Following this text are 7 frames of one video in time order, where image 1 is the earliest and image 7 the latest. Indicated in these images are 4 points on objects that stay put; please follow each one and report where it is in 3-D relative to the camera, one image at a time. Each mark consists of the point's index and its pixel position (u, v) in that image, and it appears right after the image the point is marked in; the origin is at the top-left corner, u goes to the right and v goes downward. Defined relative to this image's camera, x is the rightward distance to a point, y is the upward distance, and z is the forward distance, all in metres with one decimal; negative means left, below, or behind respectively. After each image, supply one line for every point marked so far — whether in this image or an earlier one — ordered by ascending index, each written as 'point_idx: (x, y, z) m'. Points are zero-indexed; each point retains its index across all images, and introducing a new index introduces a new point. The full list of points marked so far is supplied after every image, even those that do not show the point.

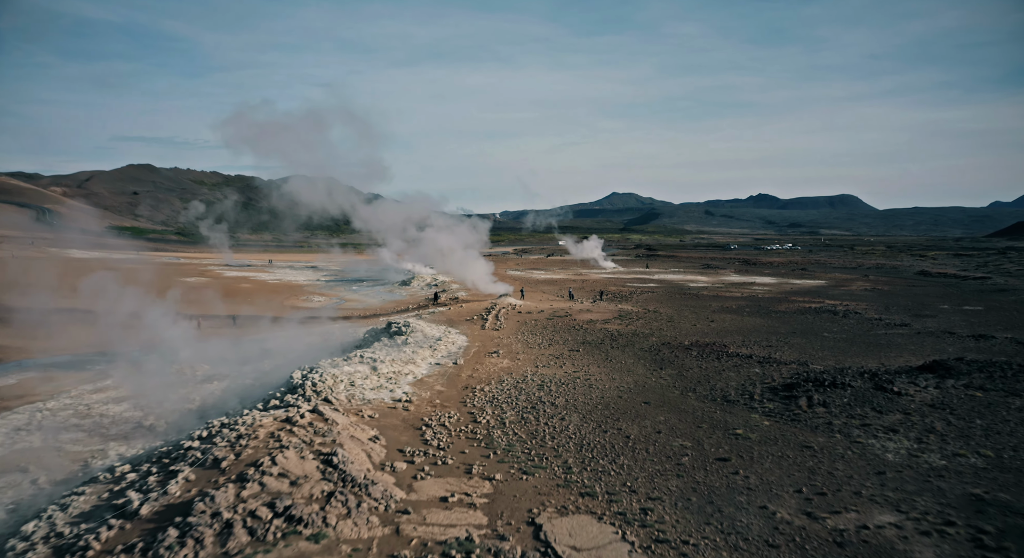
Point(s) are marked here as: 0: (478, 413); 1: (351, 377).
0: (-1.1, -4.5, +17.9) m
1: (-6.0, -3.7, +19.8) m
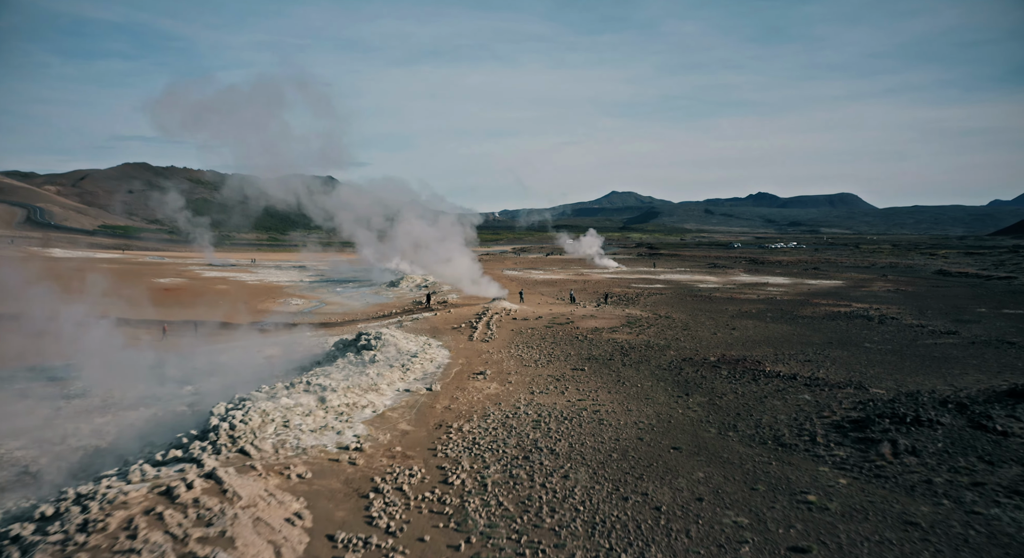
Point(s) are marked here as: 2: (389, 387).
0: (-1.5, -4.7, +13.2) m
1: (-6.4, -3.9, +15.1) m
2: (-4.3, -3.7, +18.3) m
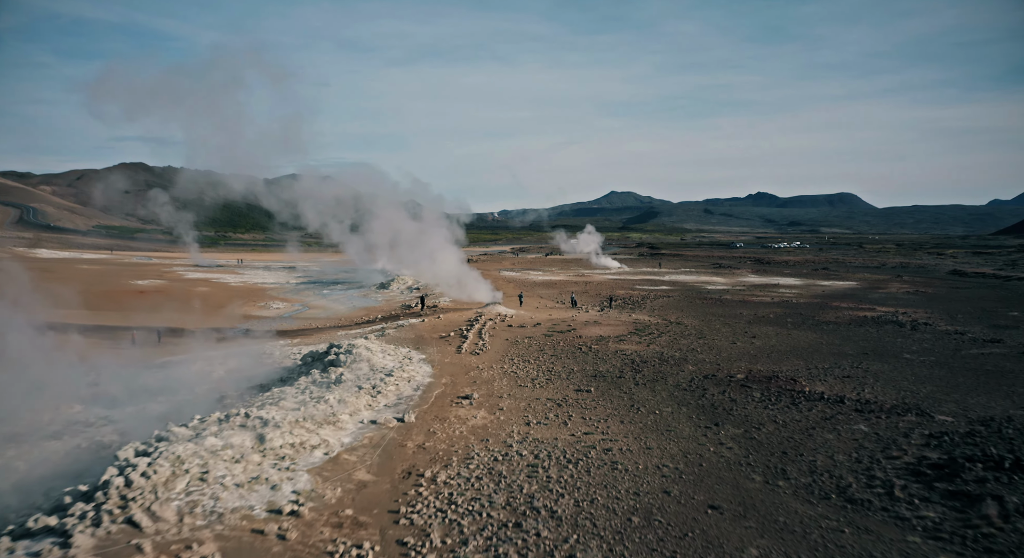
0: (-1.8, -4.8, +9.7) m
1: (-6.7, -4.0, +11.6) m
2: (-4.5, -3.9, +14.9) m
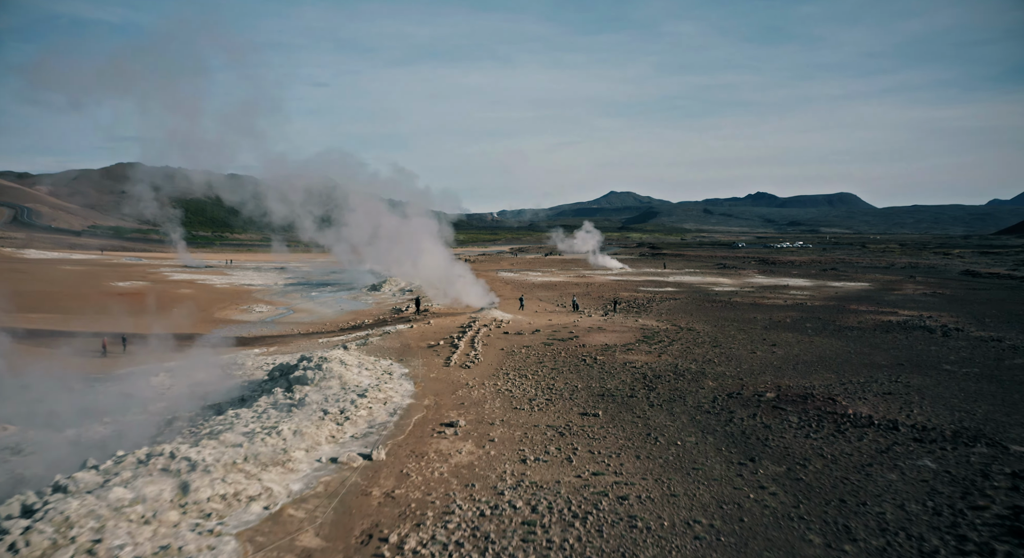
0: (-1.9, -5.0, +7.0) m
1: (-6.8, -4.2, +8.9) m
2: (-4.7, -4.0, +12.2) m
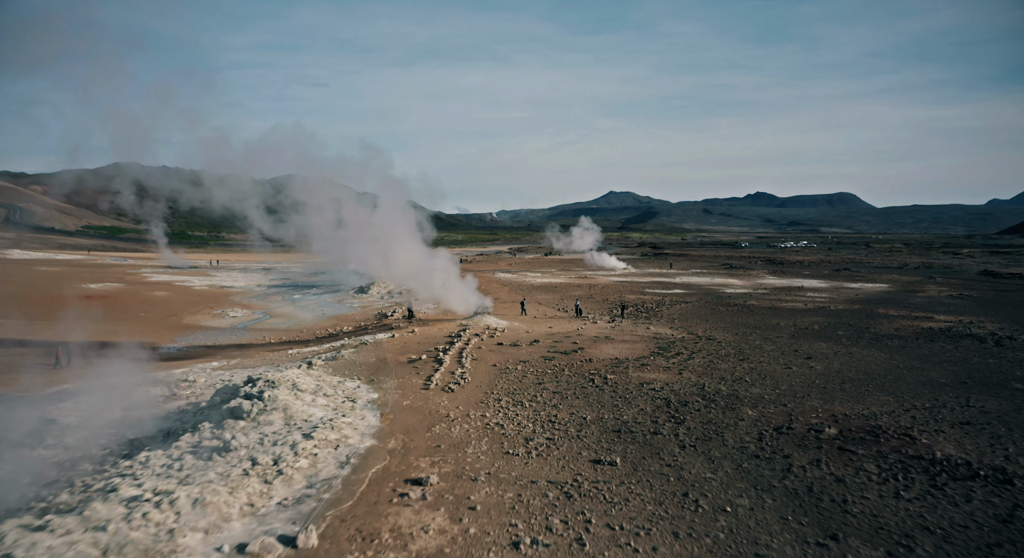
0: (-2.1, -5.1, +3.4) m
1: (-7.0, -4.3, +5.3) m
2: (-4.9, -4.1, +8.5) m
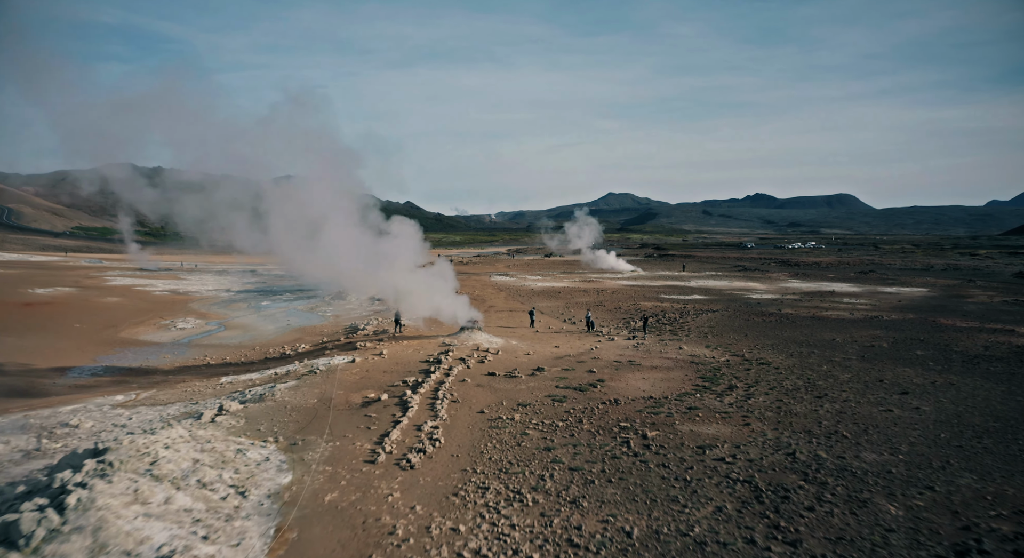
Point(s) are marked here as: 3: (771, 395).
0: (-2.2, -5.3, -2.6) m
1: (-7.1, -4.5, -0.7) m
2: (-5.0, -4.4, +2.5) m
3: (+8.3, -3.6, +17.1) m
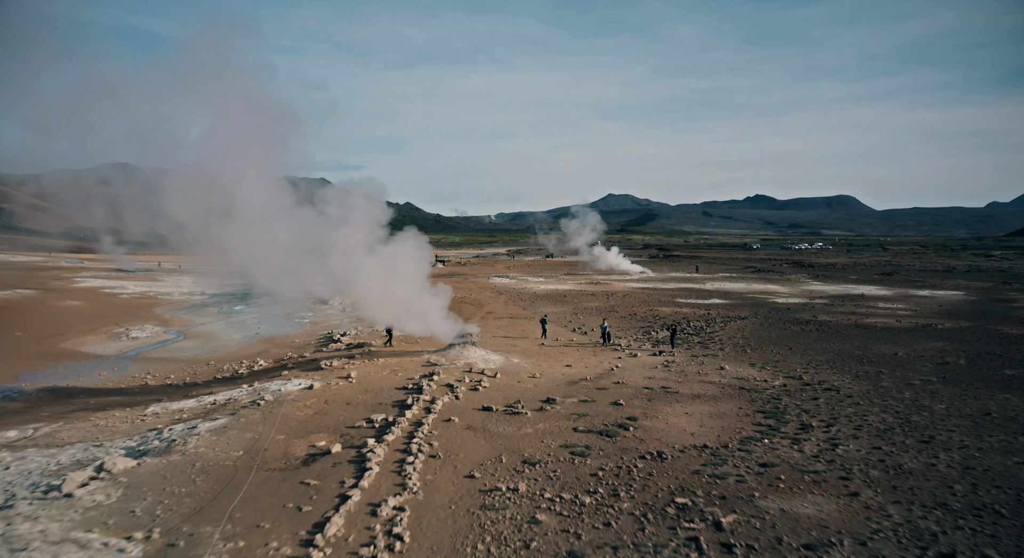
0: (-2.2, -5.4, -6.9) m
1: (-7.1, -4.6, -5.0) m
2: (-5.0, -4.4, -1.7) m
3: (+8.4, -3.7, +12.8) m
